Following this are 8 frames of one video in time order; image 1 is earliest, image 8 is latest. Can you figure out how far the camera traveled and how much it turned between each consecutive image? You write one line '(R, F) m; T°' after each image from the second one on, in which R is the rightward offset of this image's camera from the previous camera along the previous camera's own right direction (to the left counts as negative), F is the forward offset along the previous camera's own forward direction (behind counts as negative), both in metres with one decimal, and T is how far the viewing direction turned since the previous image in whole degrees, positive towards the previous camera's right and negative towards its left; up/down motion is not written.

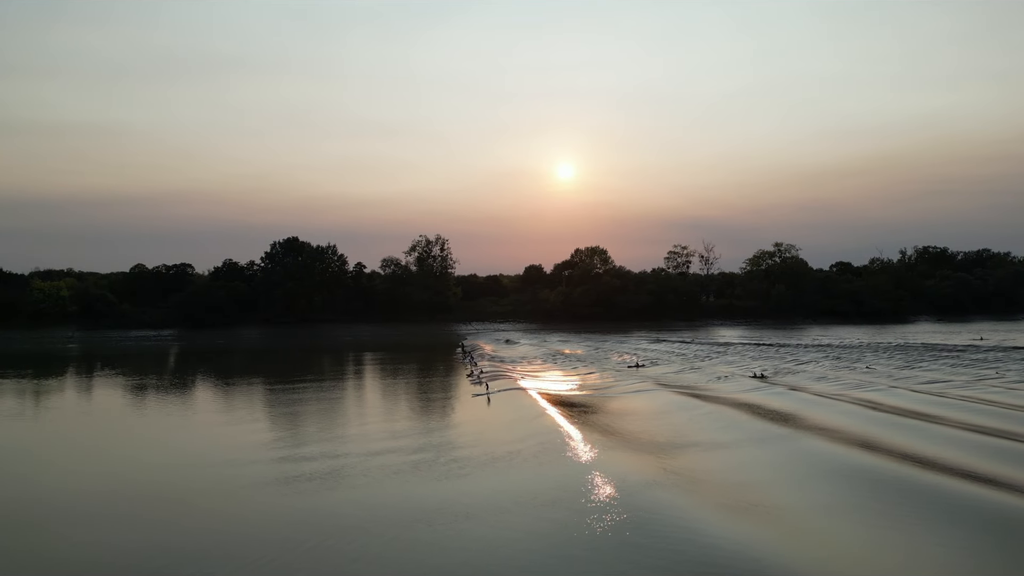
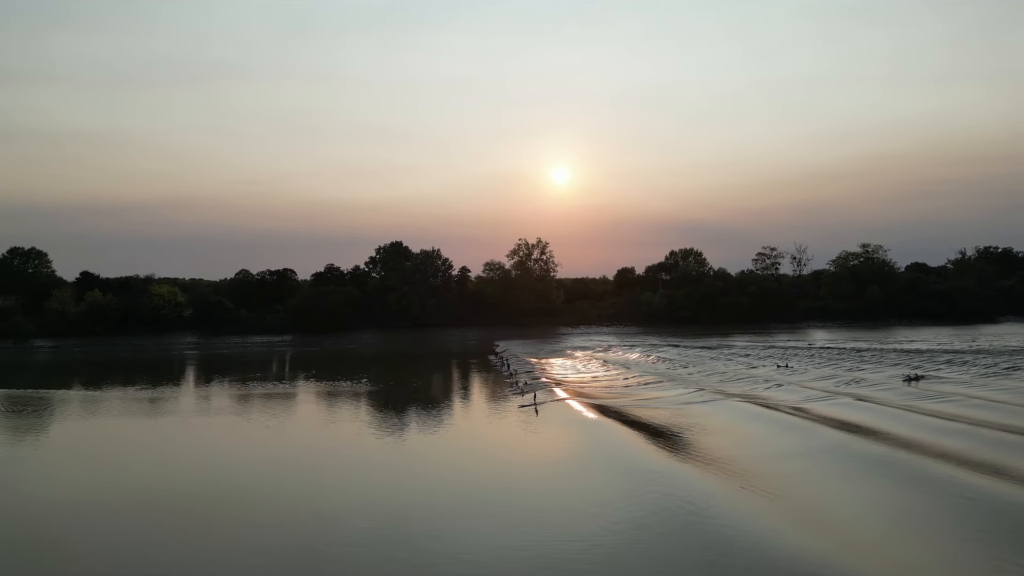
(-3.7, +0.2) m; 0°
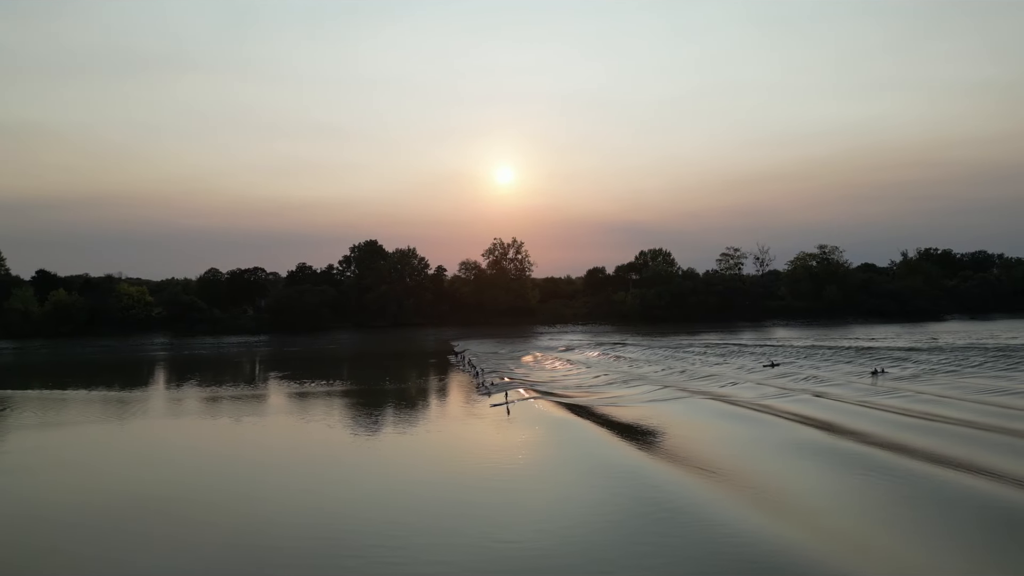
(-1.0, -0.1) m; +4°
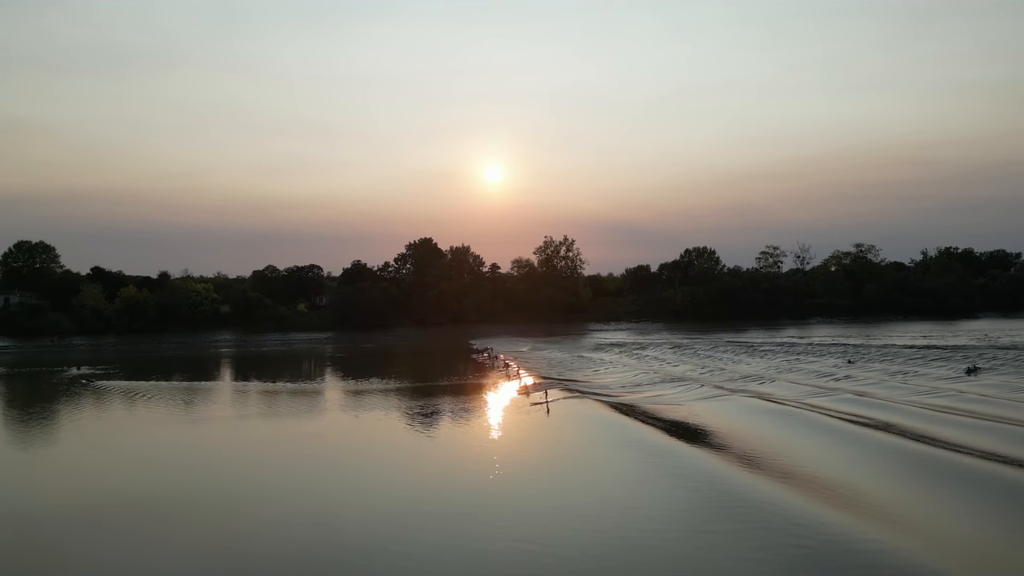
(-2.2, -0.2) m; +1°
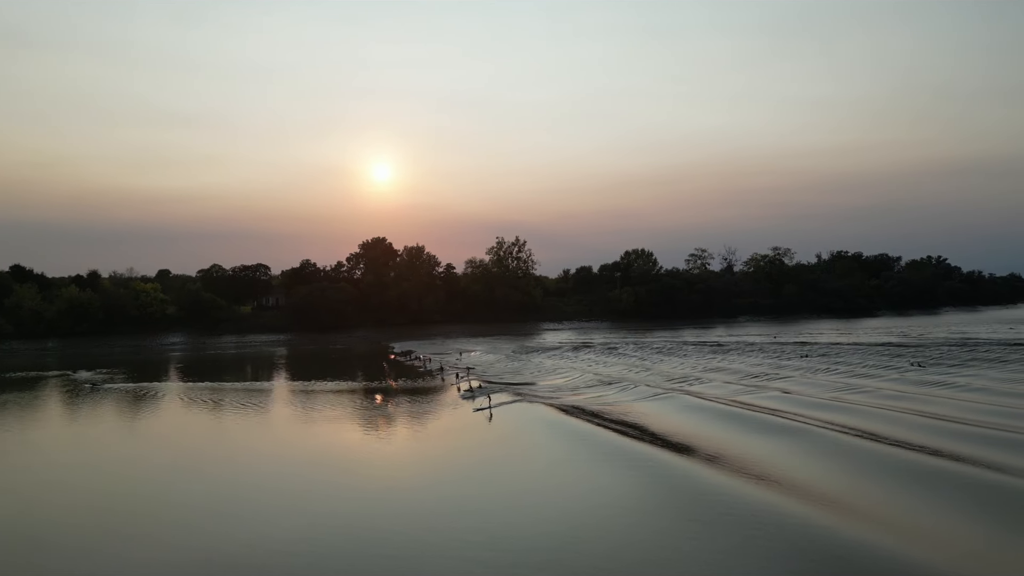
(-2.1, -0.1) m; +9°
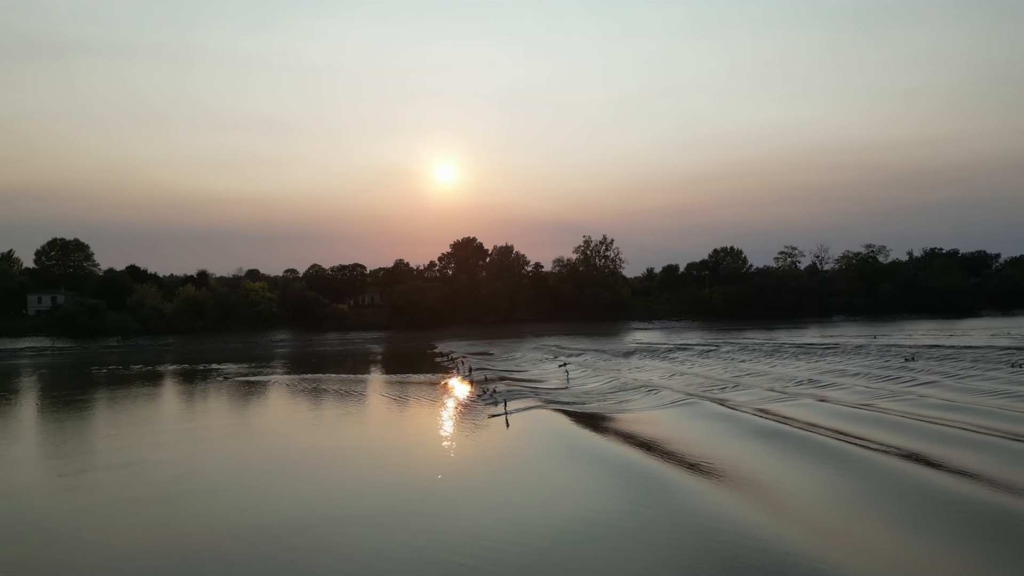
(-0.9, -0.1) m; -5°
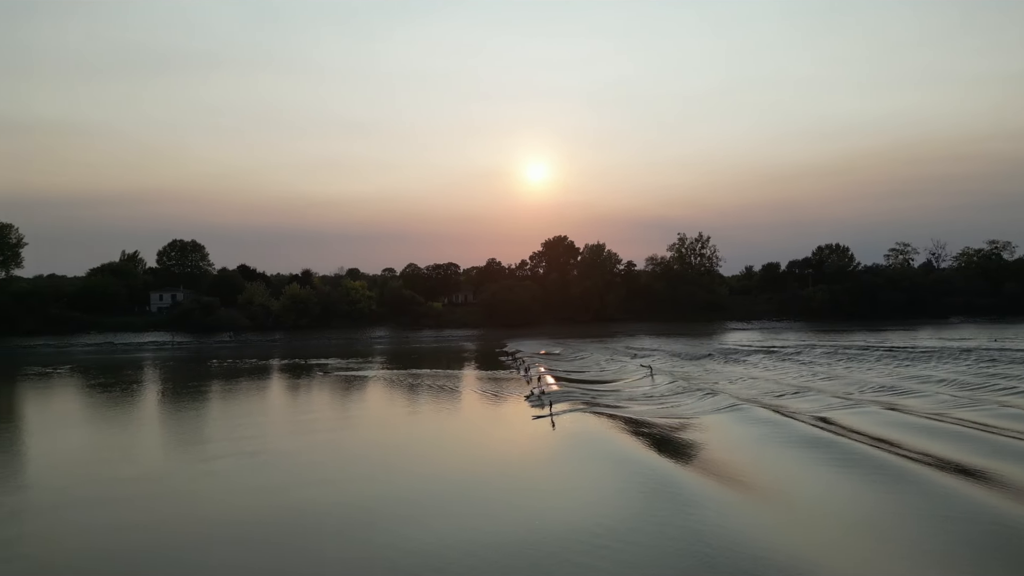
(-0.1, 0.0) m; -7°
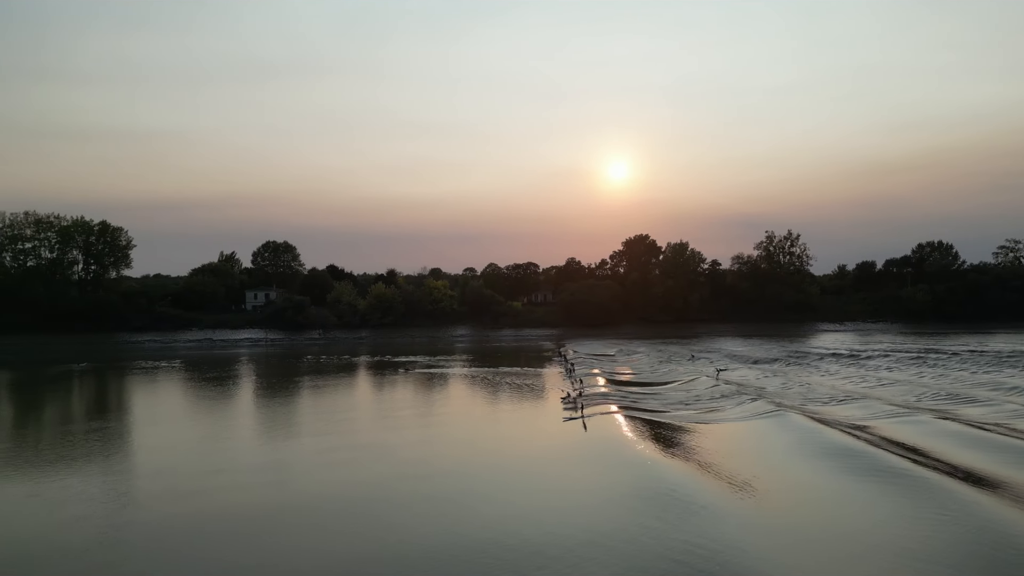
(0.0, 0.0) m; -6°
